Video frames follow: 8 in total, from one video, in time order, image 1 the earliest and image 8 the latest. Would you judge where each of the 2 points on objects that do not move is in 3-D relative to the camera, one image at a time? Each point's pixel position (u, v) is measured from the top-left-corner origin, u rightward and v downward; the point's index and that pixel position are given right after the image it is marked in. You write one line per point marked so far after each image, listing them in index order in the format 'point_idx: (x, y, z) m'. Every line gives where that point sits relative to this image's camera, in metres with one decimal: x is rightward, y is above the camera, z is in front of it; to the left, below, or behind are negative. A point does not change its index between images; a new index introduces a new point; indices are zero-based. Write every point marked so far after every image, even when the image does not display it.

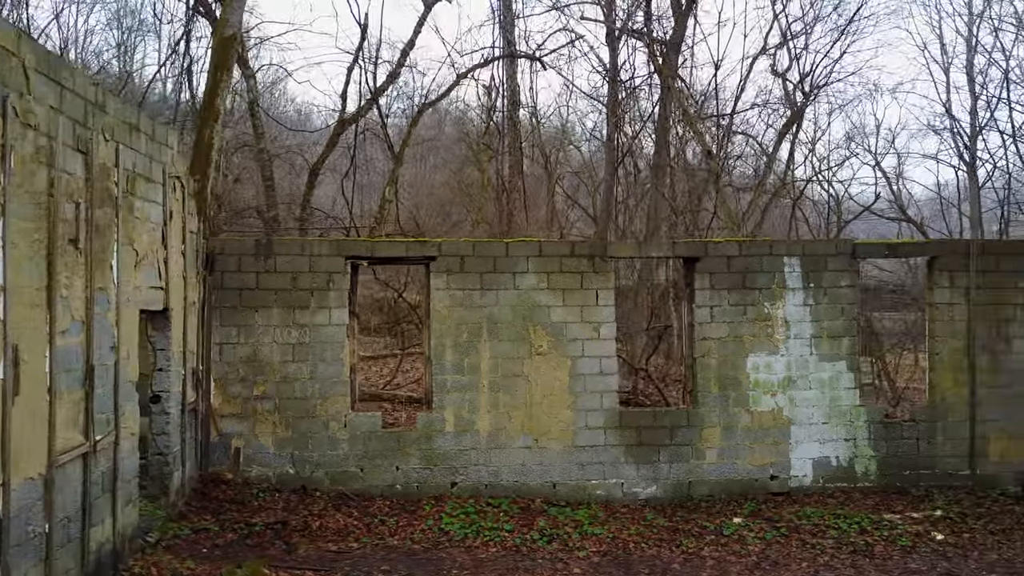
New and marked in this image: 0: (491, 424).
0: (-0.1, -0.6, +6.4) m
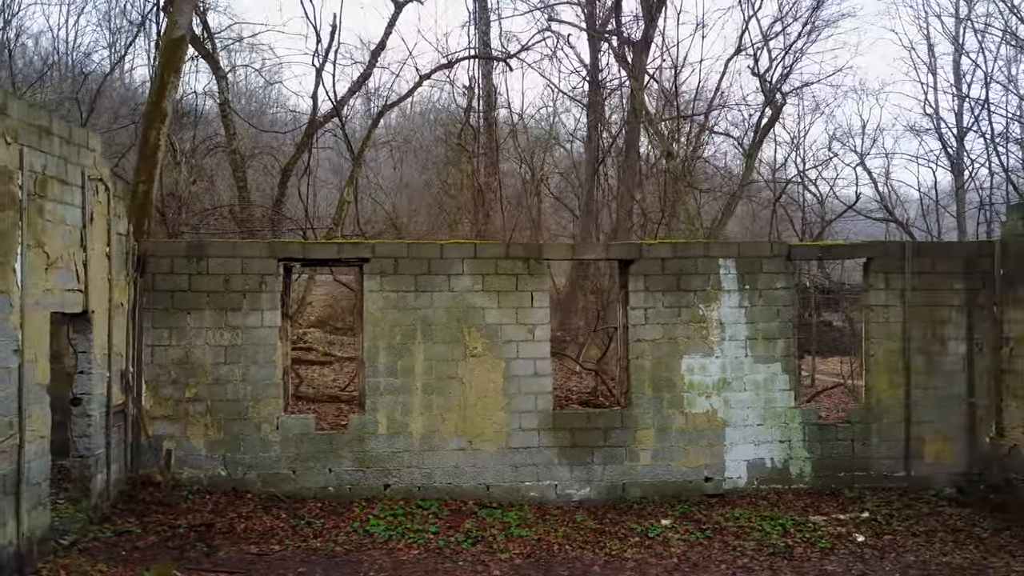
0: (-0.4, -0.7, +6.4) m
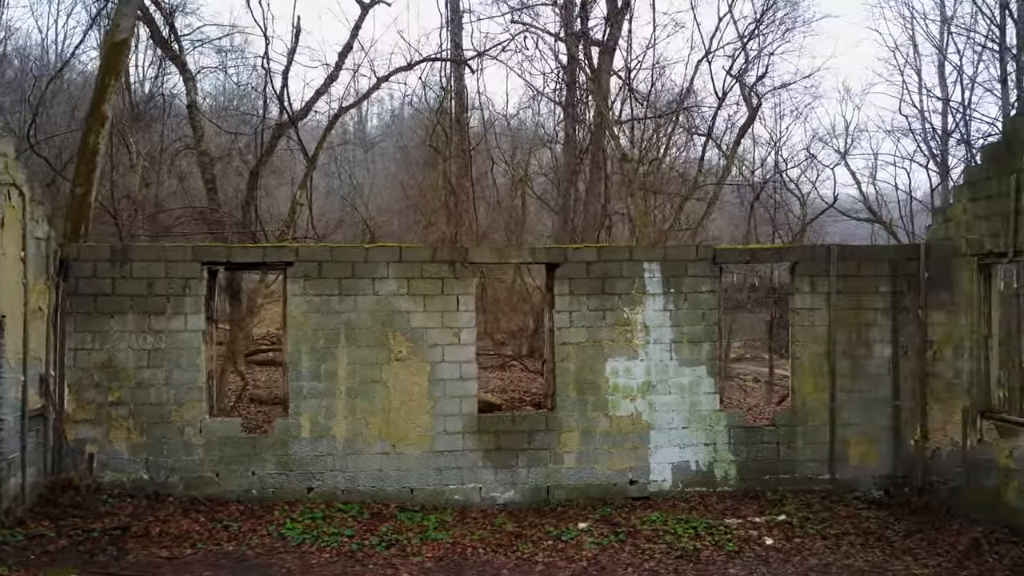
0: (-0.8, -0.7, +6.4) m
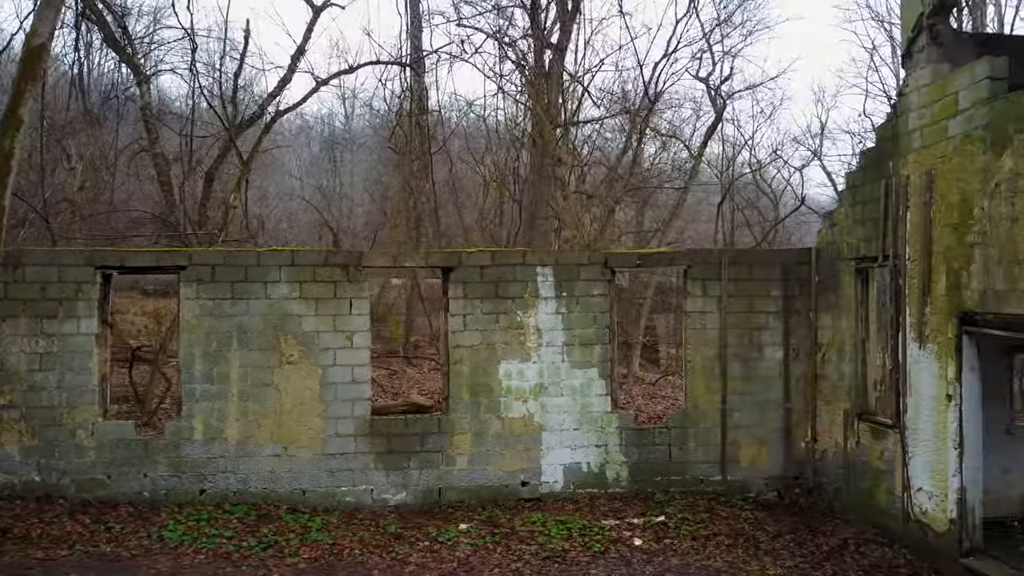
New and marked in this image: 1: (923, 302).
0: (-1.3, -0.7, +6.5) m
1: (+1.6, -0.1, +5.2) m
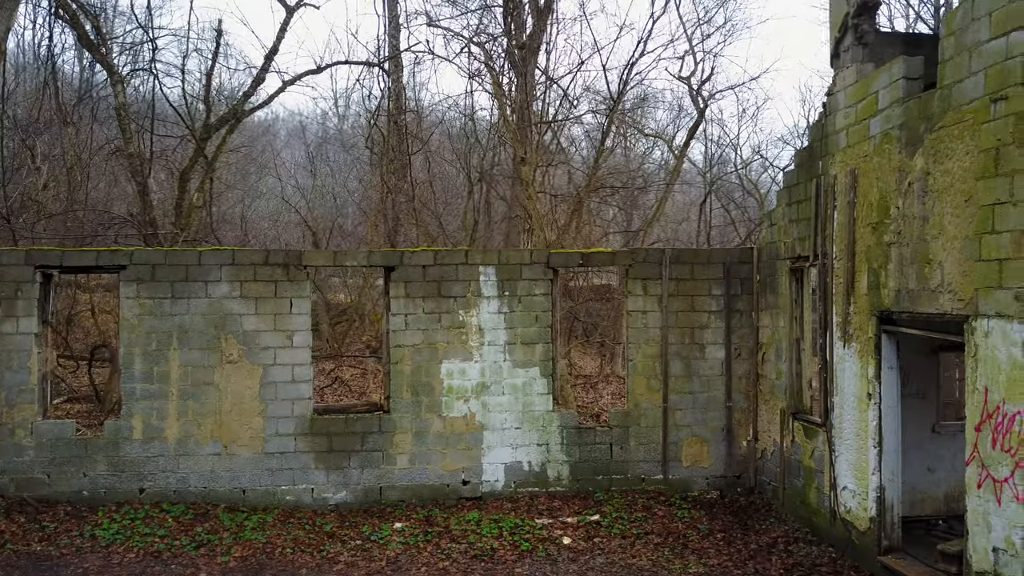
0: (-1.6, -0.7, +6.5) m
1: (+1.3, -0.1, +5.3) m
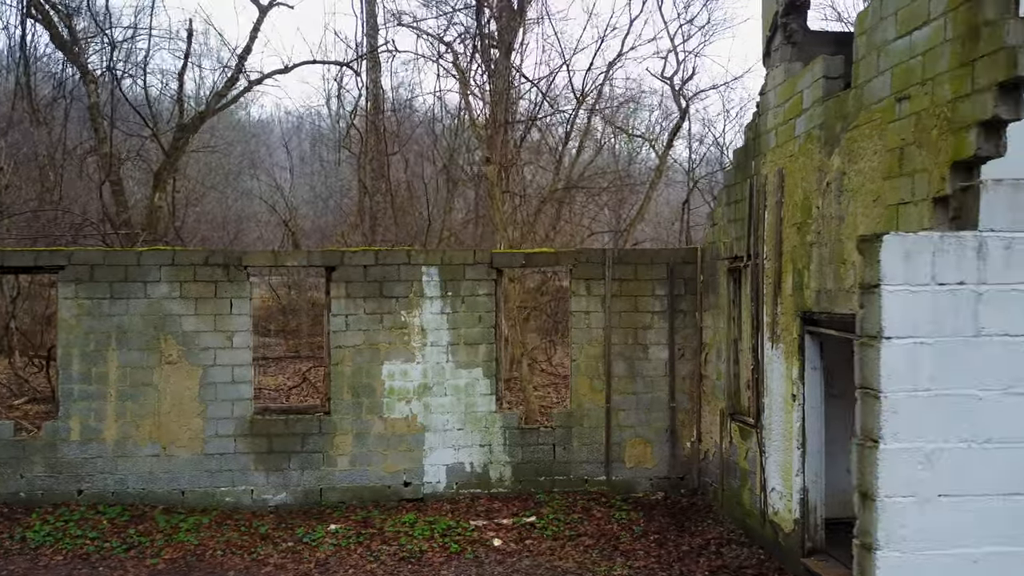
0: (-1.9, -0.7, +6.5) m
1: (+1.0, -0.1, +5.2) m
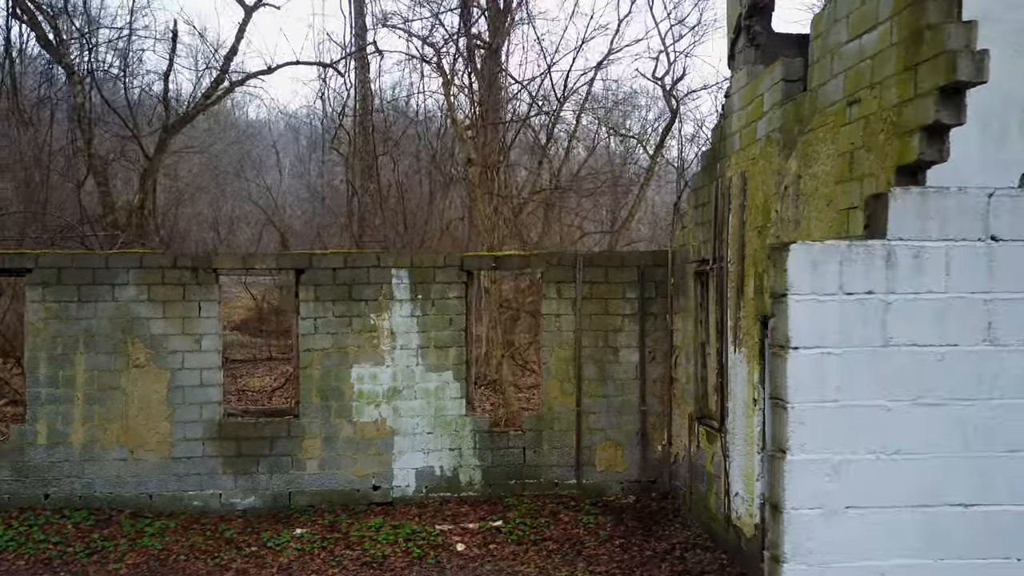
0: (-2.0, -0.7, +6.5) m
1: (+0.9, -0.1, +5.2) m
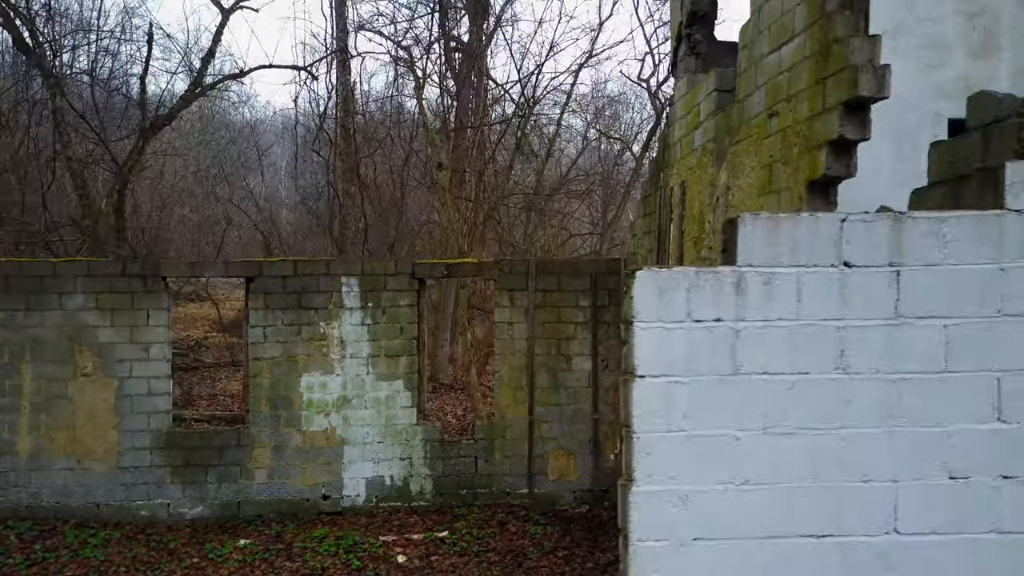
0: (-2.3, -0.7, +6.4) m
1: (+0.6, -0.1, +5.2) m
